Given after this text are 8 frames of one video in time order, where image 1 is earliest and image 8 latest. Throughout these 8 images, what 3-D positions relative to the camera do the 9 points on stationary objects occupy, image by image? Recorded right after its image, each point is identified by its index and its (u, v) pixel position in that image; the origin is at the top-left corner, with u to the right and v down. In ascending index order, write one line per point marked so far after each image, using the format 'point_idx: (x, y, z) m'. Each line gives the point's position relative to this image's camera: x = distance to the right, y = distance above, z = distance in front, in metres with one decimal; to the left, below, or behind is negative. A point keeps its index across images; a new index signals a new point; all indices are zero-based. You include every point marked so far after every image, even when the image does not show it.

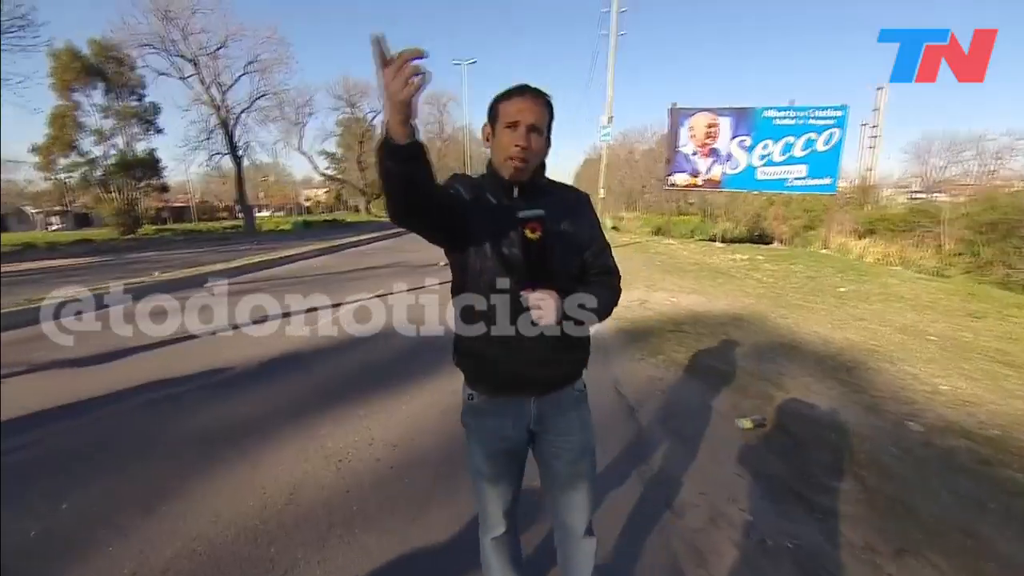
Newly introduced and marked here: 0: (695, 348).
0: (+2.0, -0.7, +5.4) m
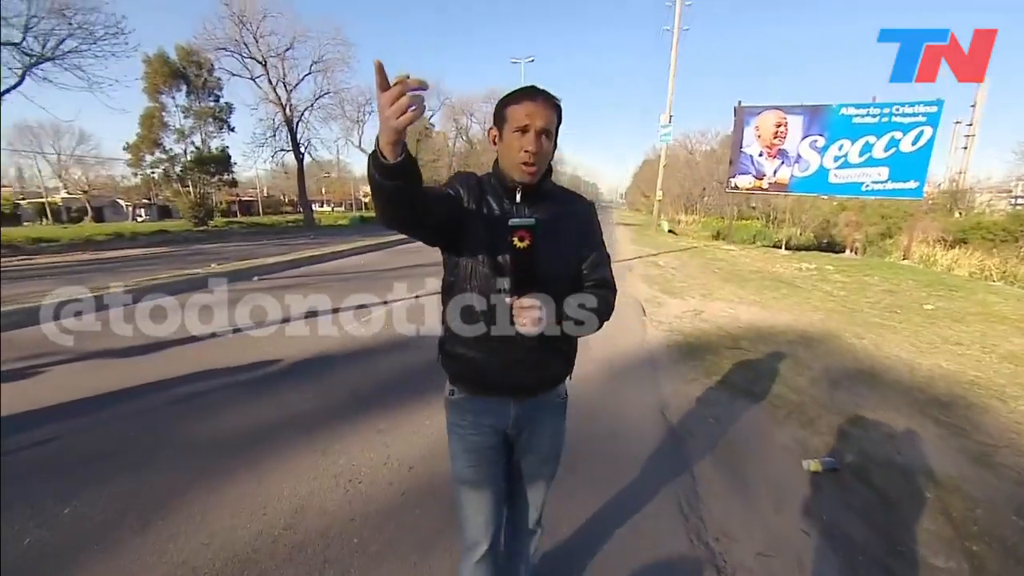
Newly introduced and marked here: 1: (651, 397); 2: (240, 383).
0: (+2.4, -0.8, +4.8) m
1: (+1.2, -0.9, +4.3) m
2: (-2.4, -0.9, +4.4) m
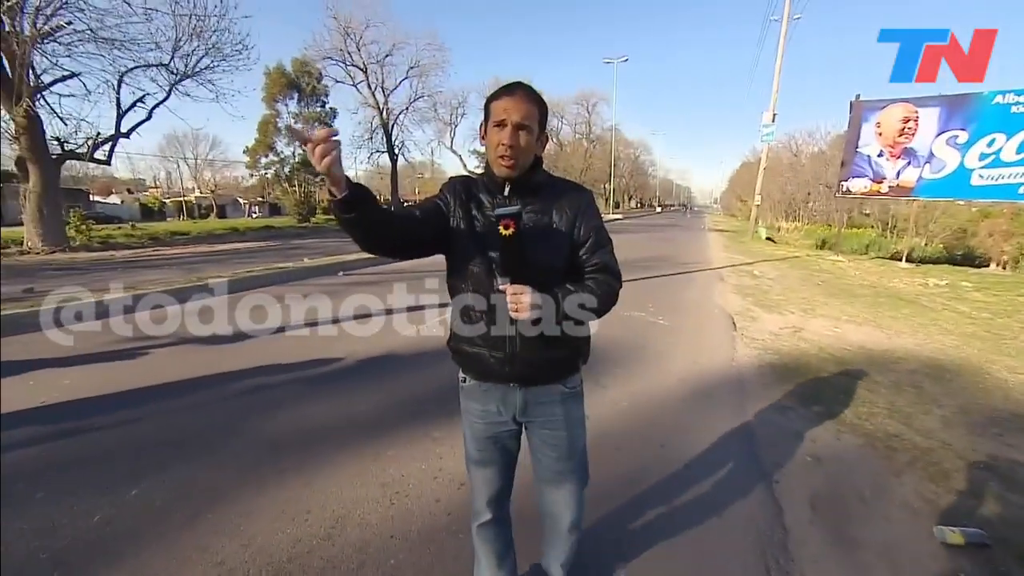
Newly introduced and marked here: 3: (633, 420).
0: (+2.9, -0.9, +4.1) m
1: (+1.7, -1.0, +3.8) m
2: (-1.8, -0.8, +4.5) m
3: (+0.9, -1.0, +3.9) m
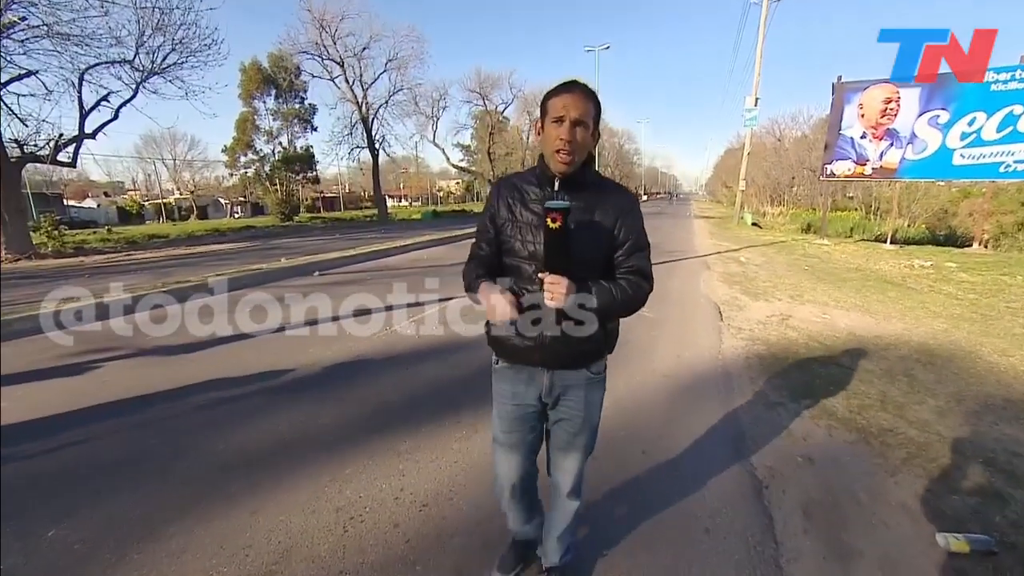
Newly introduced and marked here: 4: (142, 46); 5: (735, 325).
0: (+2.7, -0.8, +3.9) m
1: (+1.5, -1.0, +3.6) m
2: (-2.0, -0.9, +4.2) m
3: (+0.7, -1.0, +3.7) m
4: (-12.2, +8.0, +16.6) m
5: (+2.7, -0.5, +6.1) m
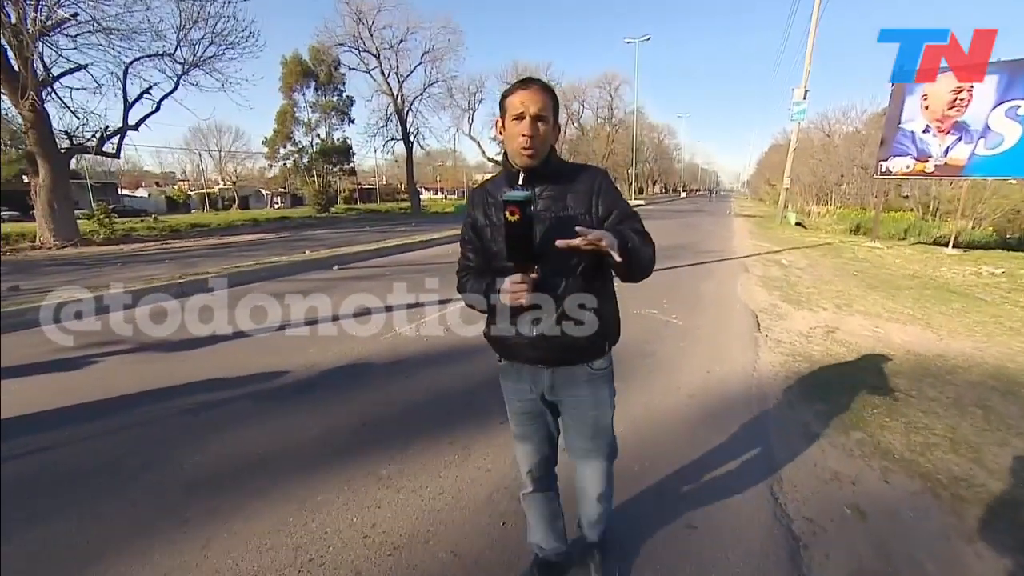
0: (+2.8, -0.9, +3.4) m
1: (+1.5, -1.1, +3.1) m
2: (-2.0, -0.8, +3.9) m
3: (+0.8, -1.0, +3.3) m
4: (-11.0, +8.4, +16.9) m
5: (+2.9, -0.5, +5.5) m
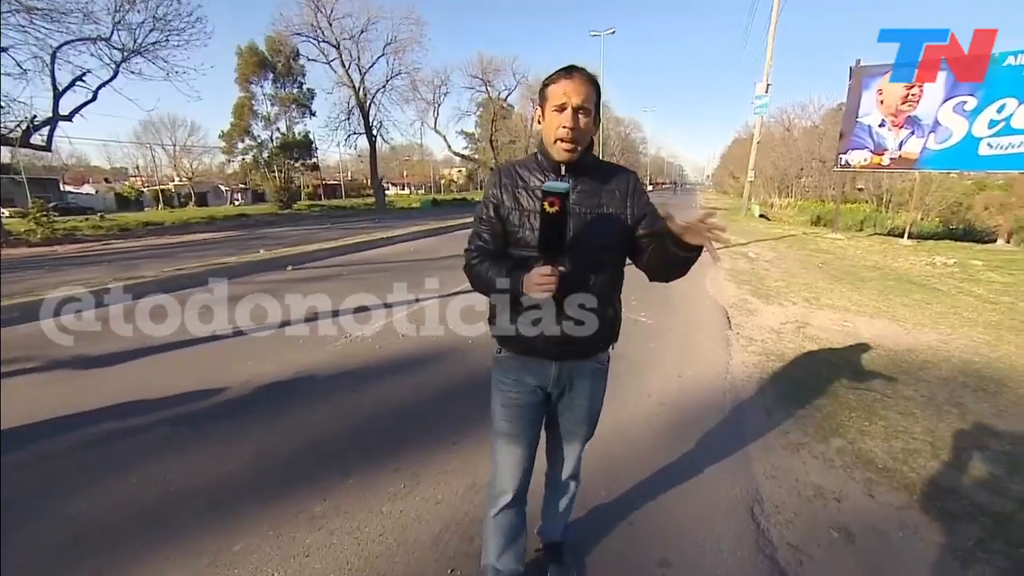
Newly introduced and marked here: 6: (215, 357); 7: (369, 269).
0: (+2.5, -0.9, +3.2) m
1: (+1.3, -1.1, +2.9) m
2: (-2.3, -0.9, +3.5) m
3: (+0.5, -1.0, +3.0) m
4: (-12.2, +8.3, +15.8) m
5: (+2.5, -0.5, +5.4) m
6: (-2.9, -0.6, +4.8) m
7: (-2.7, +0.4, +9.3) m
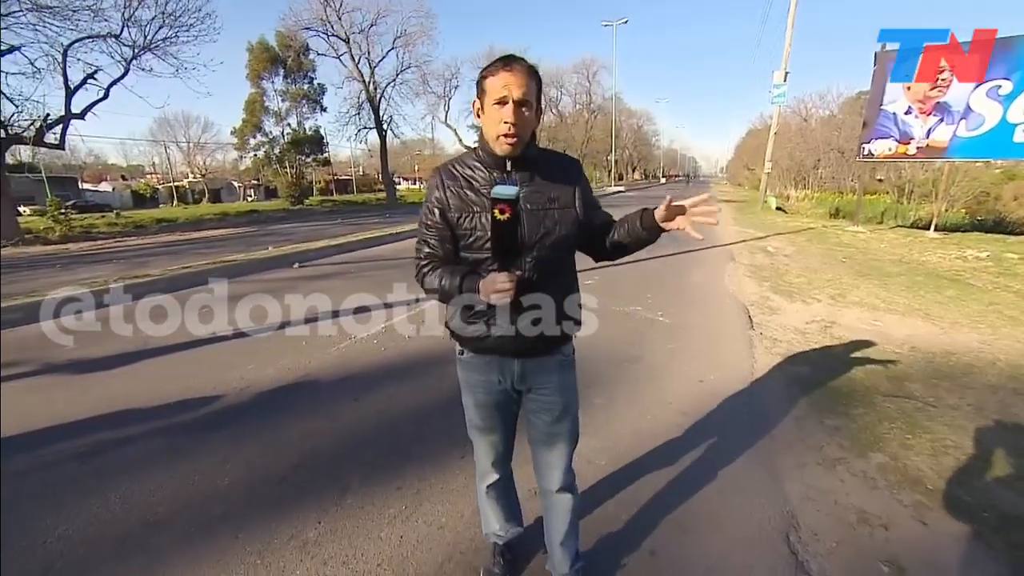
0: (+2.6, -0.9, +2.9) m
1: (+1.3, -1.1, +2.6) m
2: (-2.2, -0.9, +3.3) m
3: (+0.6, -1.1, +2.8) m
4: (-11.9, +8.4, +15.7) m
5: (+2.6, -0.5, +5.1) m
6: (-2.8, -0.7, +4.7) m
7: (-2.5, +0.4, +9.2) m
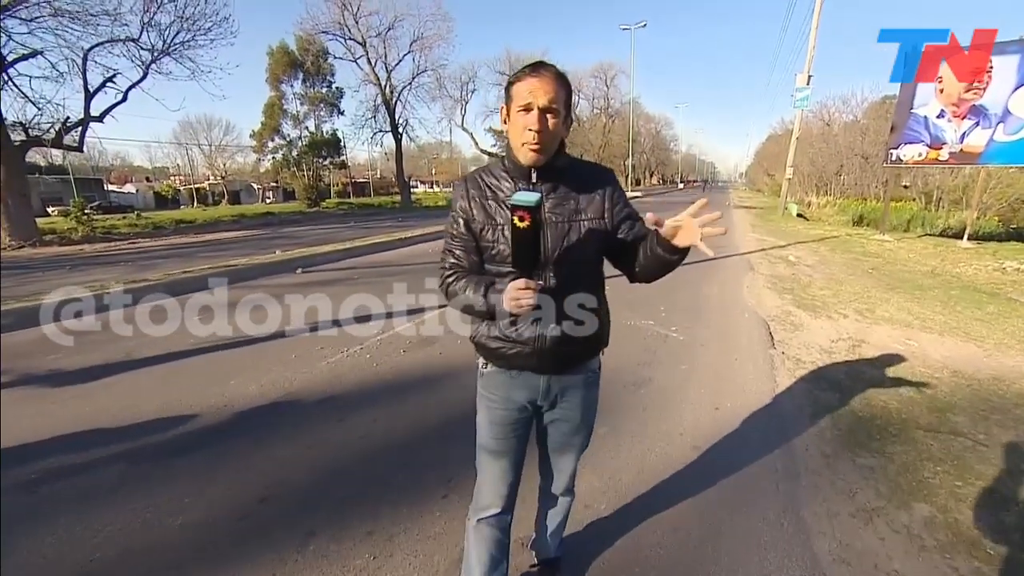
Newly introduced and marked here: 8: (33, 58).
0: (+2.5, -1.1, +2.5) m
1: (+1.3, -1.2, +2.3) m
2: (-2.2, -1.0, +3.1) m
3: (+0.5, -1.2, +2.4) m
4: (-11.4, +8.3, +15.8) m
5: (+2.6, -0.6, +4.7) m
6: (-2.8, -0.7, +4.4) m
7: (-2.3, +0.3, +8.9) m
8: (-13.5, +6.4, +14.1) m
